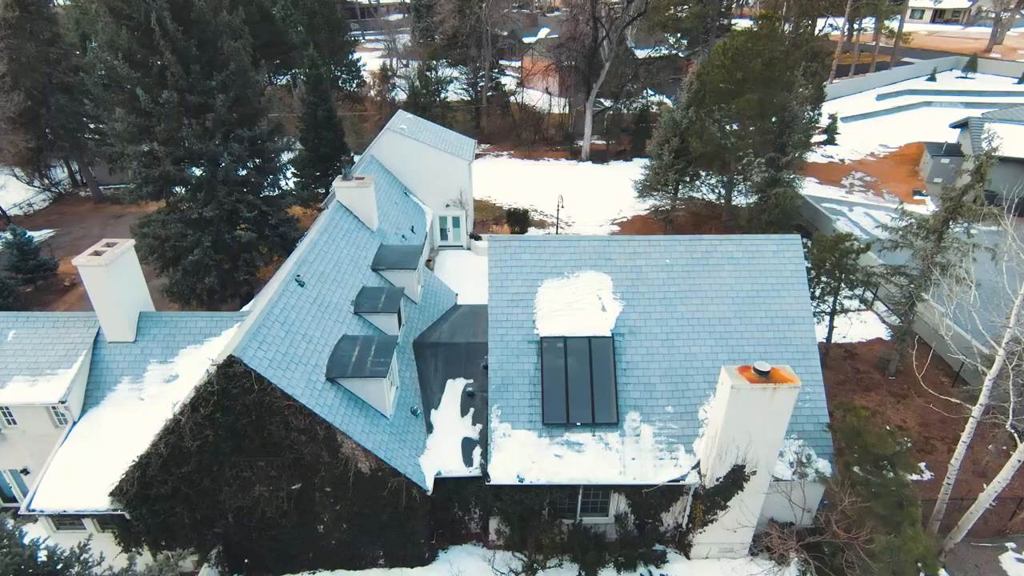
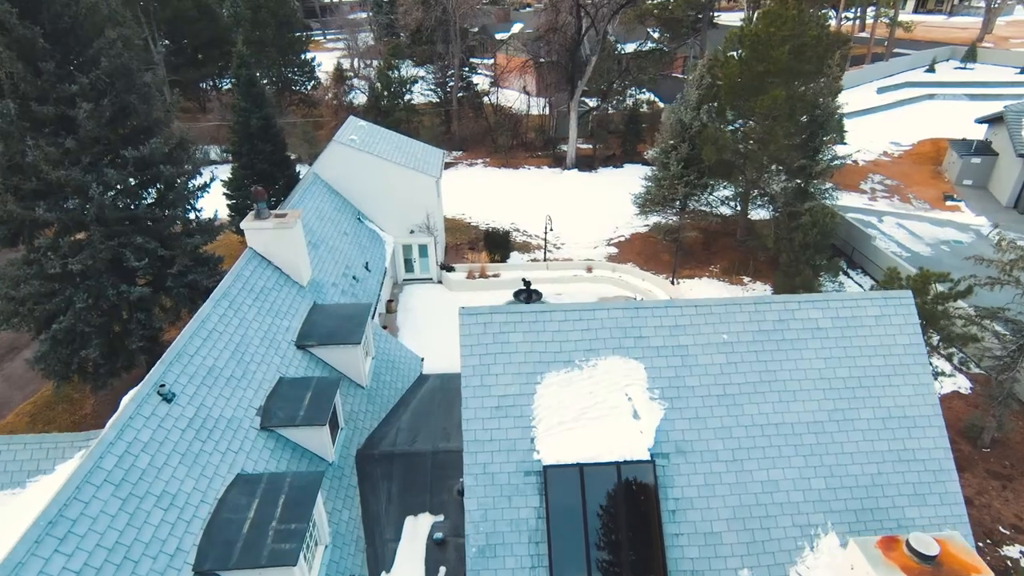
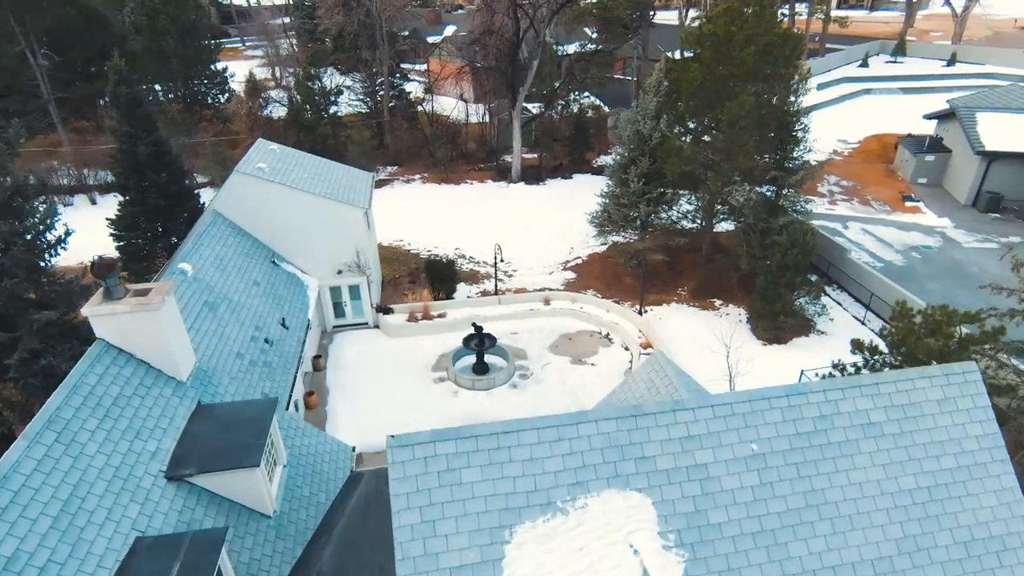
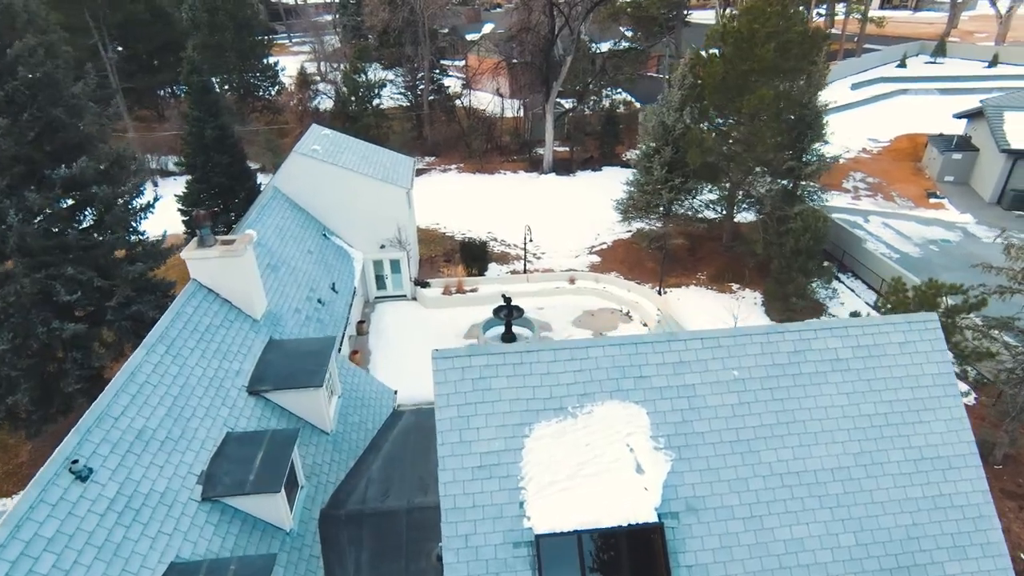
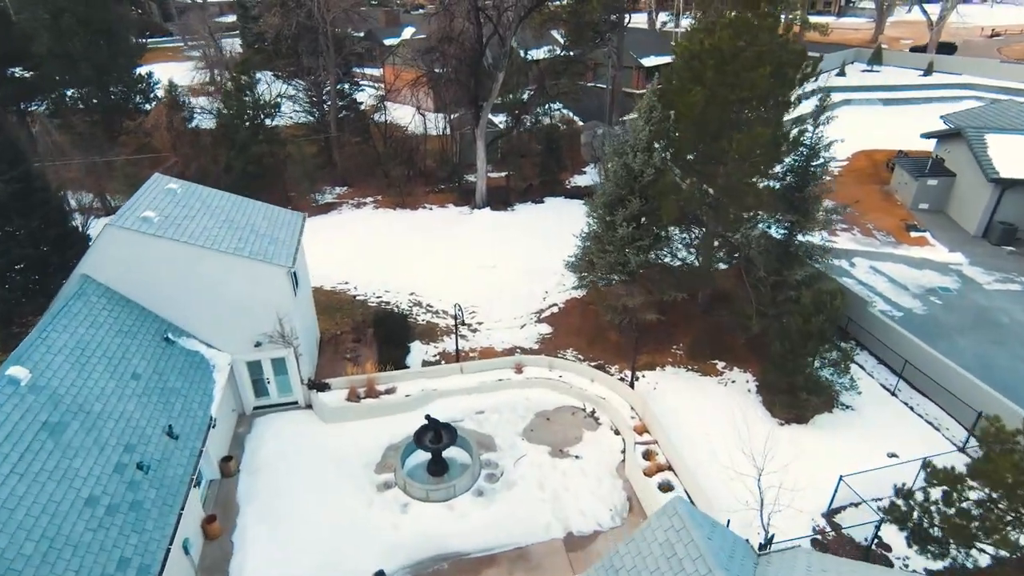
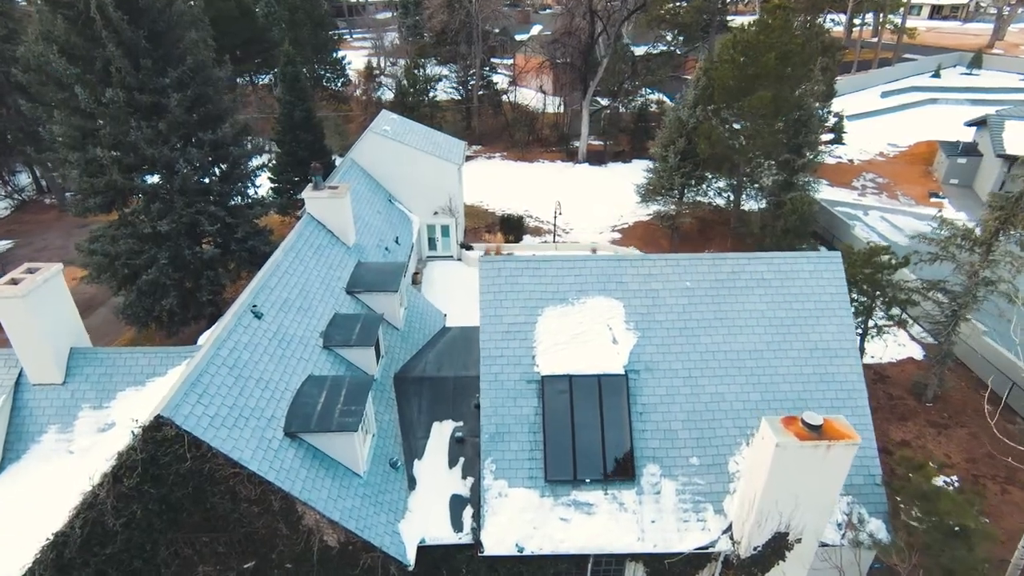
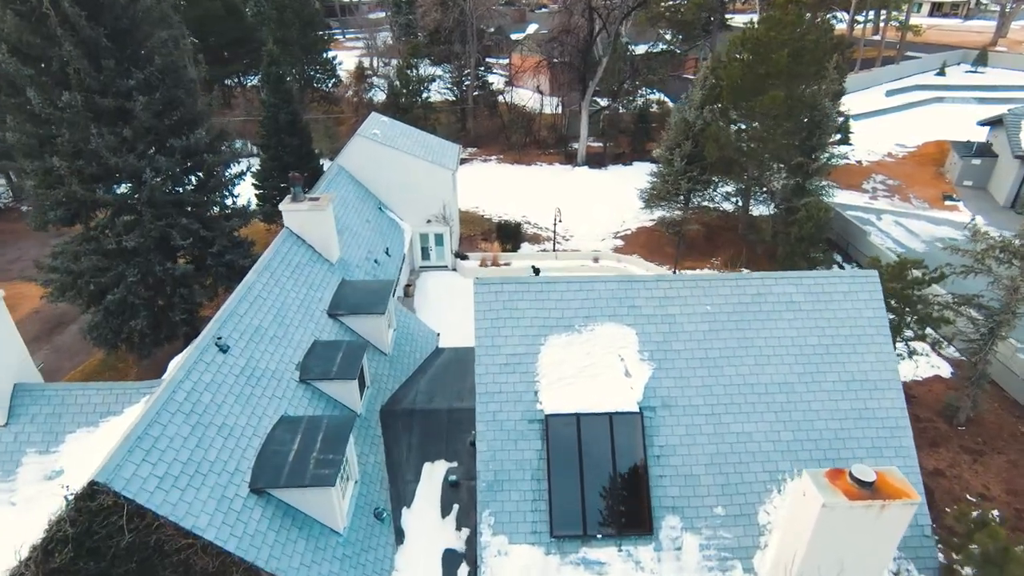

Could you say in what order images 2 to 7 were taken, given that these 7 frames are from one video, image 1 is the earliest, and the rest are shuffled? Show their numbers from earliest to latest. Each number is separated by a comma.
6, 7, 2, 4, 3, 5
